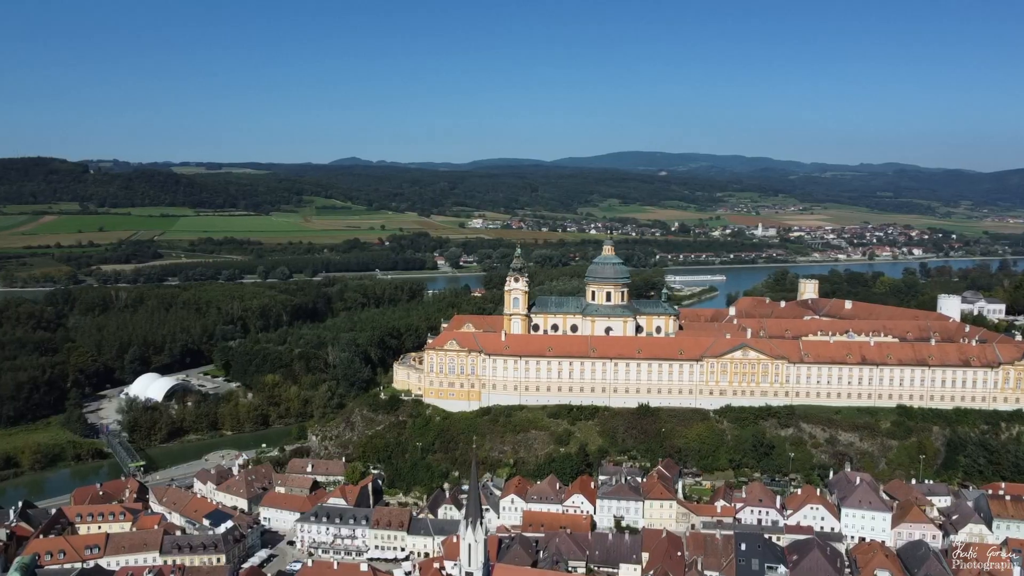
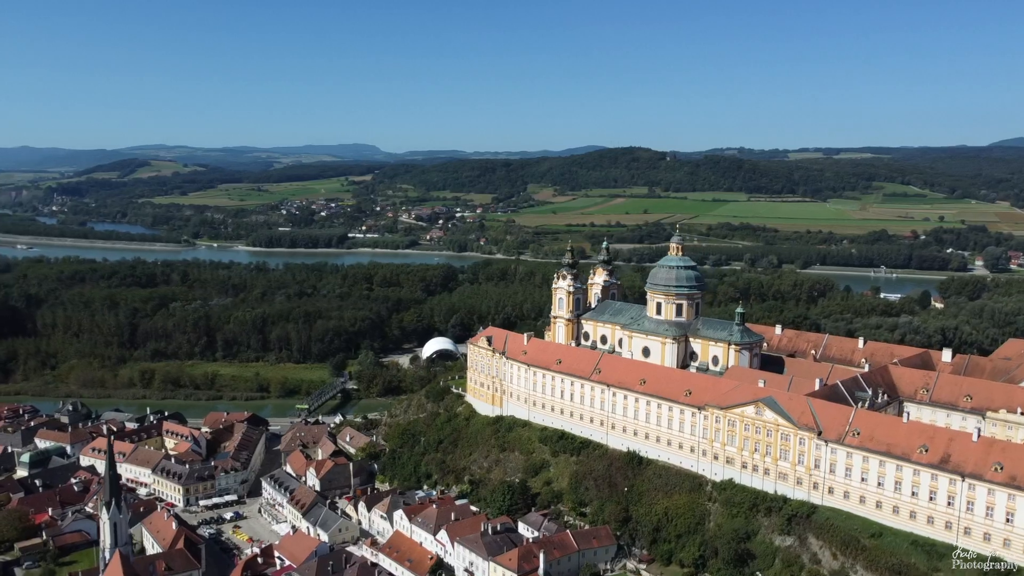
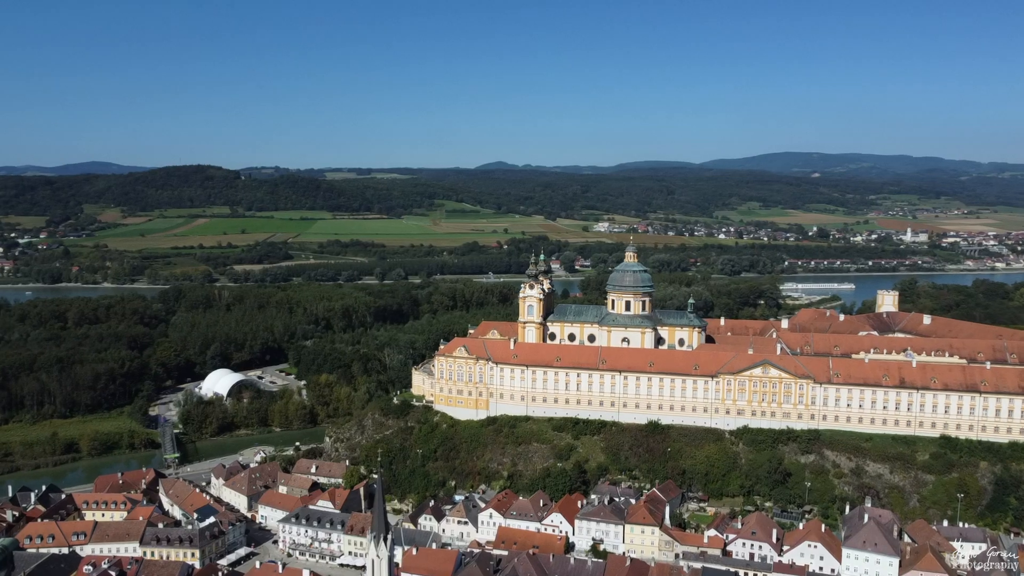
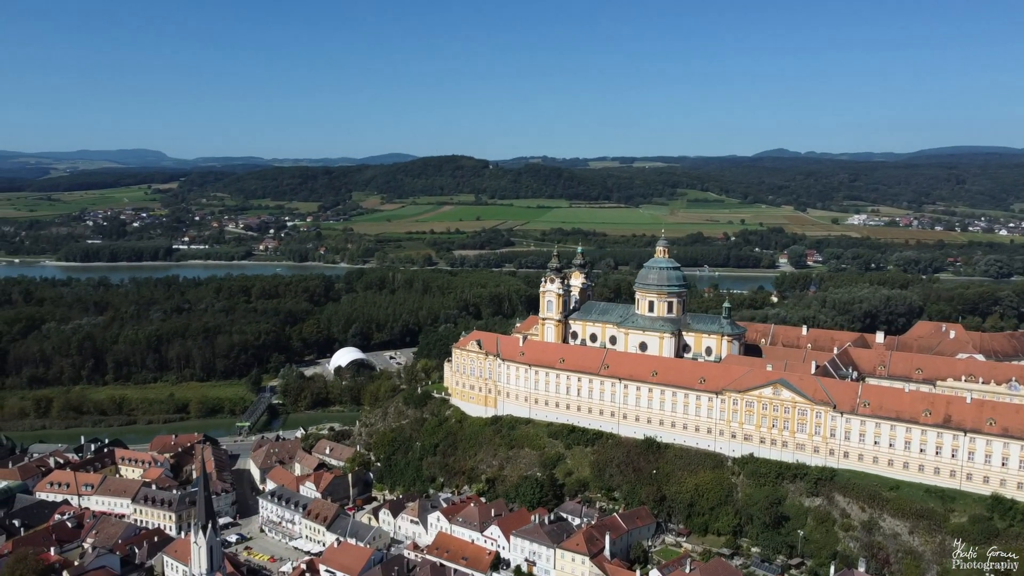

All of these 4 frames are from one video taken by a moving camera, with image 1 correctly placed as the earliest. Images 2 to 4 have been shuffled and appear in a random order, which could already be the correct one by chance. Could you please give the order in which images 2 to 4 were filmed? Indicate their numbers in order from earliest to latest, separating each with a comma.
3, 4, 2
